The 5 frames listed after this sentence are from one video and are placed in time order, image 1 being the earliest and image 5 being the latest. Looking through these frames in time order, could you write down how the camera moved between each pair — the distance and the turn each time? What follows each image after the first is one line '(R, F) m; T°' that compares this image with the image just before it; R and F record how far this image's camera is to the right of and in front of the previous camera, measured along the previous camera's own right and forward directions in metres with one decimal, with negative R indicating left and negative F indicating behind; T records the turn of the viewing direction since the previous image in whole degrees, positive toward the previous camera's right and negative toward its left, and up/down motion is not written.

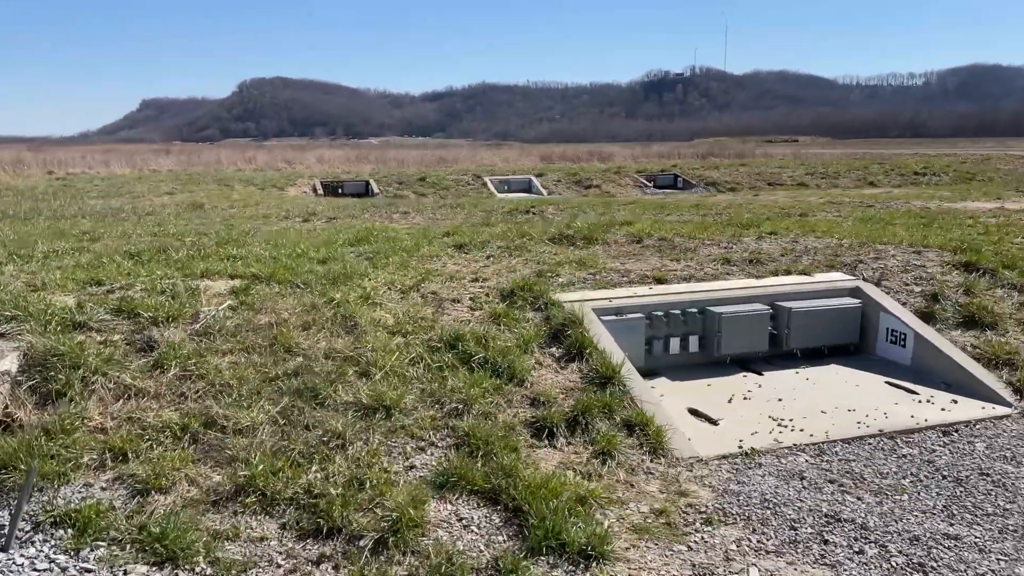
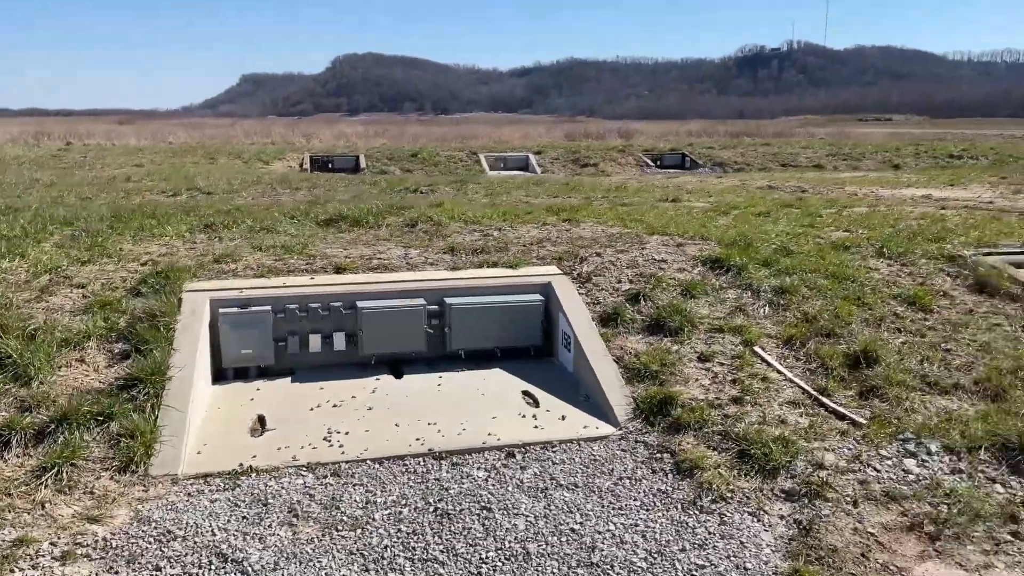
(+3.1, +0.7) m; -4°
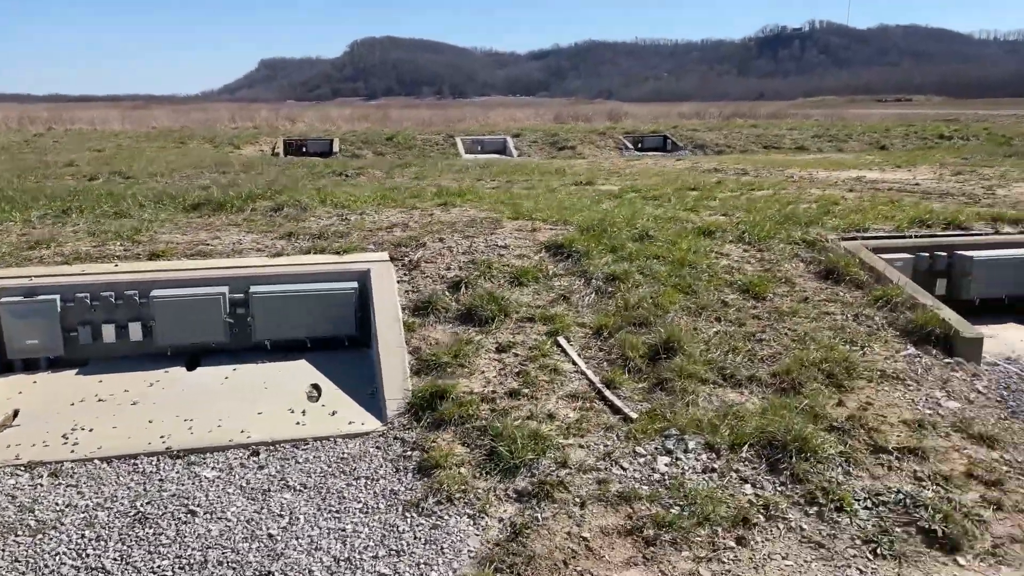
(+1.4, +0.3) m; 0°
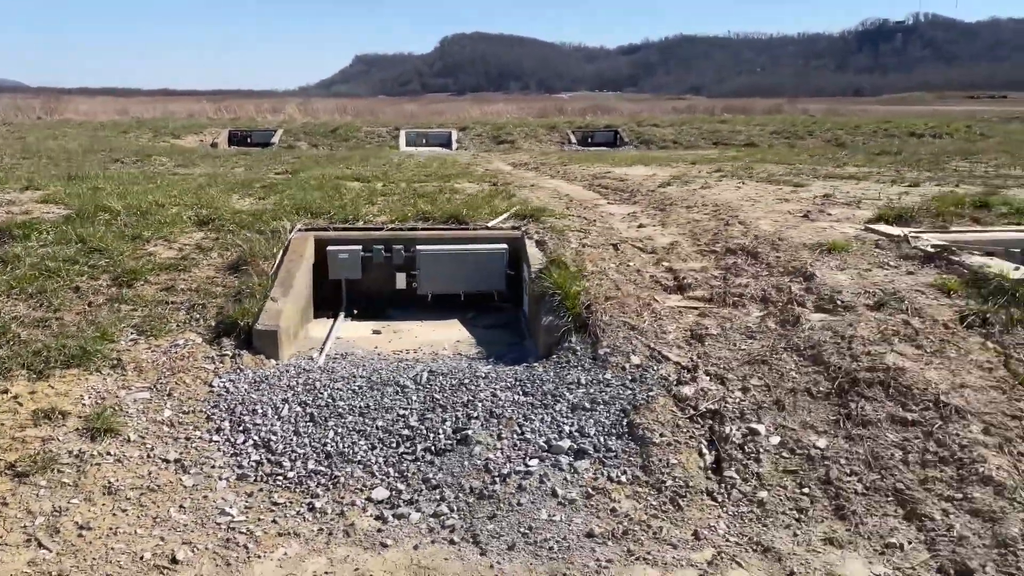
(+4.9, +0.2) m; -3°
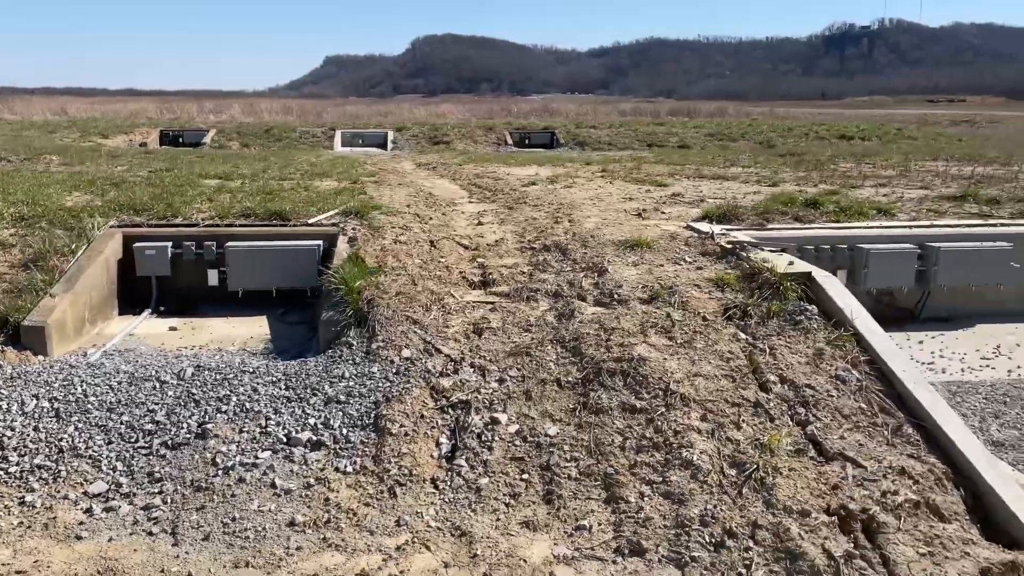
(+1.2, -0.1) m; +3°
